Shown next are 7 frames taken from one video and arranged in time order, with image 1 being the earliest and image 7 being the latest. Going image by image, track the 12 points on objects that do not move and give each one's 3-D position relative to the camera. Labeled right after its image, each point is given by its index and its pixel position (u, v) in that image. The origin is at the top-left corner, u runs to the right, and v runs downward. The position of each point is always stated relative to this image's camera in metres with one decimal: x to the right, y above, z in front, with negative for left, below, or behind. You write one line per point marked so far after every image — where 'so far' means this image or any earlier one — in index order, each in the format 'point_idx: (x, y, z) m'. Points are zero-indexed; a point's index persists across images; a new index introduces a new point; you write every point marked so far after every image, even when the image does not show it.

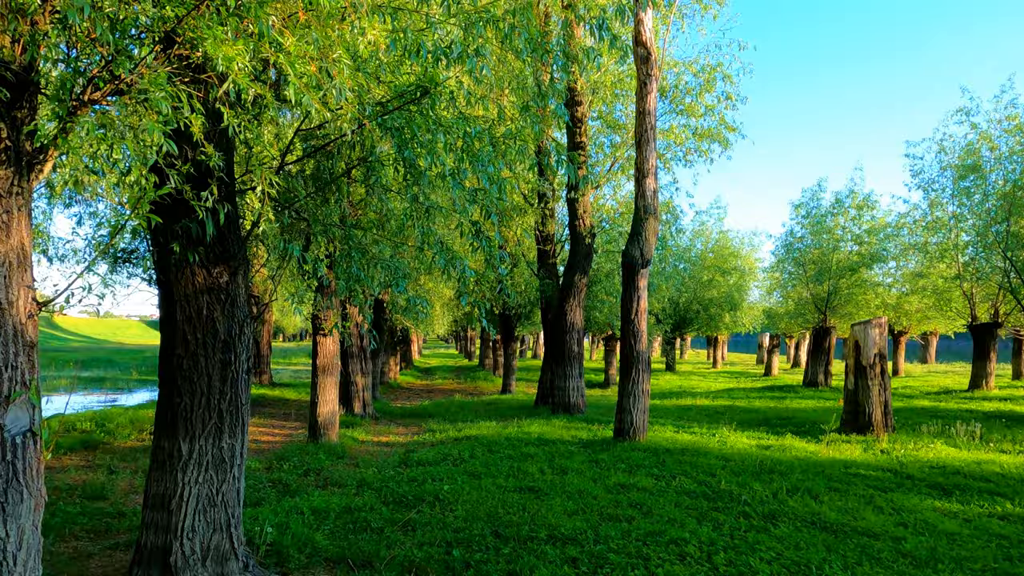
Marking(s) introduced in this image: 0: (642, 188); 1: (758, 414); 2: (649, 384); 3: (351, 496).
0: (+1.9, +1.5, +11.1) m
1: (+5.4, -2.8, +16.5) m
2: (+2.0, -1.4, +10.9) m
3: (-1.7, -2.2, +7.8) m
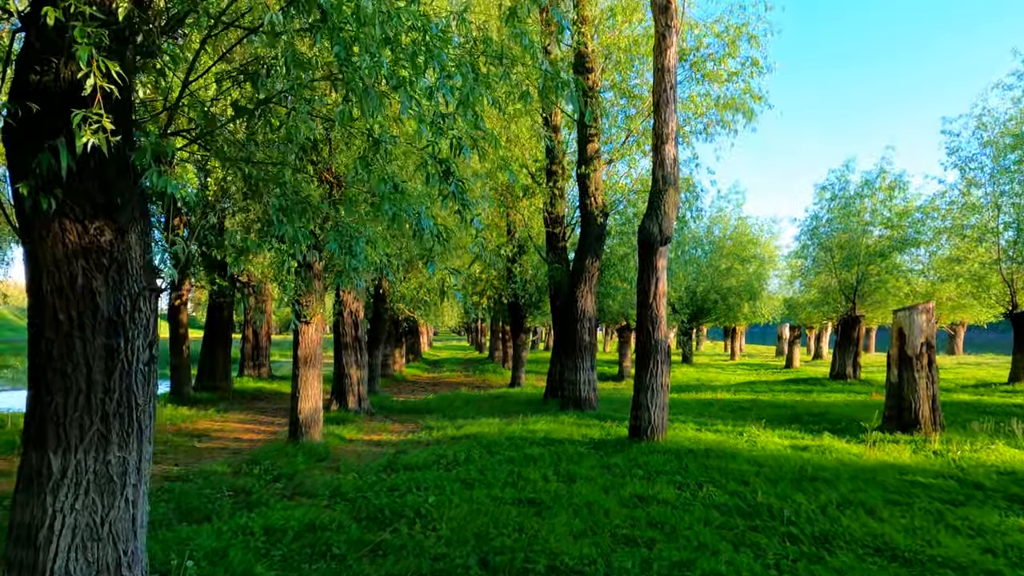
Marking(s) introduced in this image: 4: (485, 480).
0: (+1.9, +1.7, +9.8) m
1: (+5.5, -2.4, +15.2) m
2: (+2.0, -1.2, +9.7) m
3: (-1.7, -1.9, +6.6) m
4: (-0.3, -1.9, +7.6) m
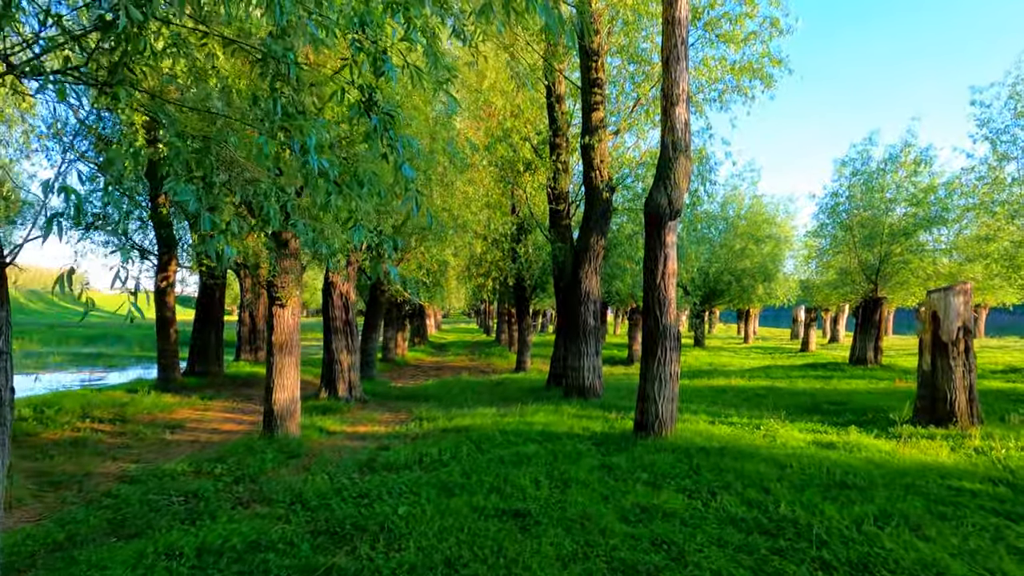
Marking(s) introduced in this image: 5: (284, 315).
0: (+1.8, +2.0, +8.8) m
1: (+5.5, -2.1, +14.2) m
2: (+1.9, -0.9, +8.7) m
3: (-1.8, -1.8, +5.7) m
4: (-0.4, -1.7, +6.7) m
5: (-2.9, -0.3, +9.7) m
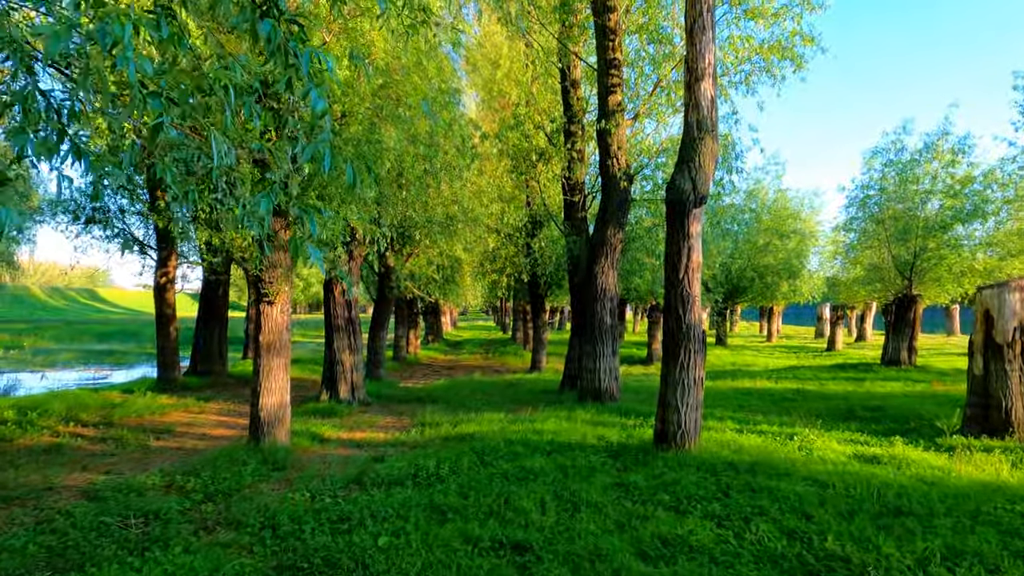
0: (+1.9, +2.0, +7.9) m
1: (+5.7, -2.0, +13.3) m
2: (+2.0, -0.9, +7.8) m
3: (-1.8, -1.7, +4.9) m
4: (-0.4, -1.7, +5.8) m
5: (-2.9, -0.3, +9.0) m
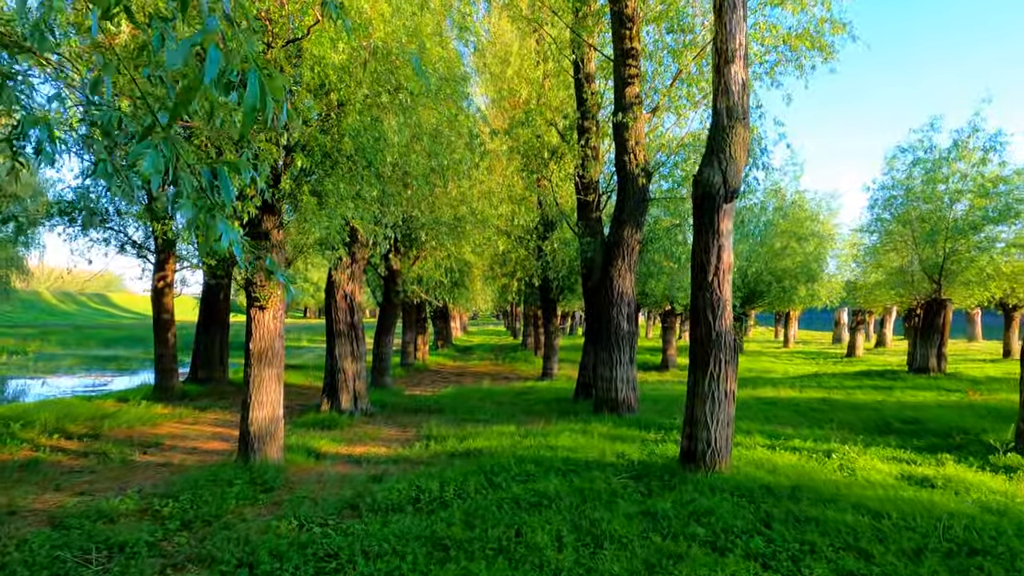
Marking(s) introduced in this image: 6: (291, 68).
0: (+2.0, +2.0, +7.2) m
1: (+5.9, -2.1, +12.5) m
2: (+2.1, -0.9, +7.1) m
3: (-1.8, -1.8, +4.2) m
4: (-0.3, -1.7, +5.1) m
5: (-2.7, -0.3, +8.3) m
6: (-2.2, +2.2, +7.5) m
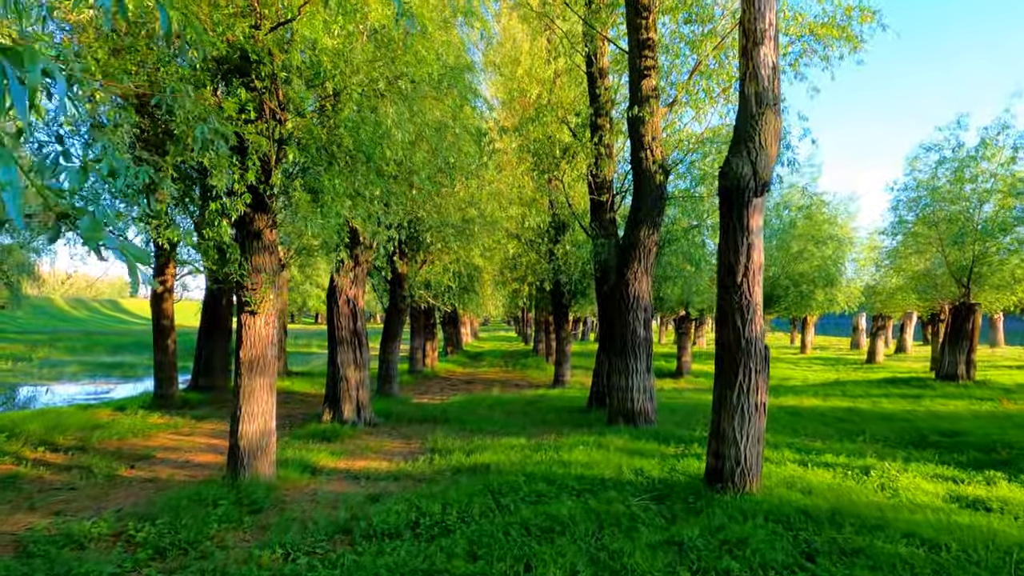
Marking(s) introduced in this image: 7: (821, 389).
0: (+2.1, +2.0, +6.5) m
1: (+6.1, -2.1, +11.7) m
2: (+2.2, -0.9, +6.5) m
3: (-1.7, -1.8, +3.7) m
4: (-0.2, -1.7, +4.5) m
5: (-2.6, -0.4, +7.7) m
6: (-2.1, +2.2, +7.0) m
7: (+7.6, -2.5, +18.5) m
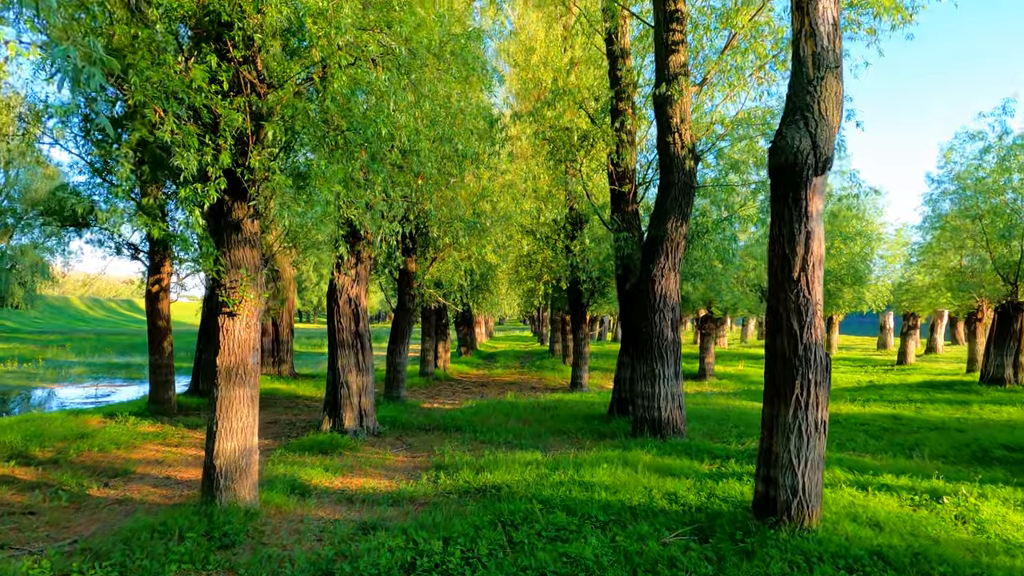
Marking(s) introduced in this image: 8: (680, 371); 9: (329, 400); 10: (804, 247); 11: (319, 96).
0: (+2.2, +2.0, +5.5) m
1: (+6.3, -2.1, +10.6) m
2: (+2.3, -0.9, +5.4) m
3: (-1.7, -1.7, +2.7) m
4: (-0.2, -1.7, +3.5) m
5: (-2.5, -0.4, +6.8) m
6: (-2.0, +2.2, +6.1) m
7: (+7.9, -2.4, +17.4) m
8: (+2.3, -1.1, +10.4) m
9: (-2.8, -1.7, +11.4) m
10: (+2.1, +0.3, +5.5) m
11: (-1.7, +1.7, +6.7) m
